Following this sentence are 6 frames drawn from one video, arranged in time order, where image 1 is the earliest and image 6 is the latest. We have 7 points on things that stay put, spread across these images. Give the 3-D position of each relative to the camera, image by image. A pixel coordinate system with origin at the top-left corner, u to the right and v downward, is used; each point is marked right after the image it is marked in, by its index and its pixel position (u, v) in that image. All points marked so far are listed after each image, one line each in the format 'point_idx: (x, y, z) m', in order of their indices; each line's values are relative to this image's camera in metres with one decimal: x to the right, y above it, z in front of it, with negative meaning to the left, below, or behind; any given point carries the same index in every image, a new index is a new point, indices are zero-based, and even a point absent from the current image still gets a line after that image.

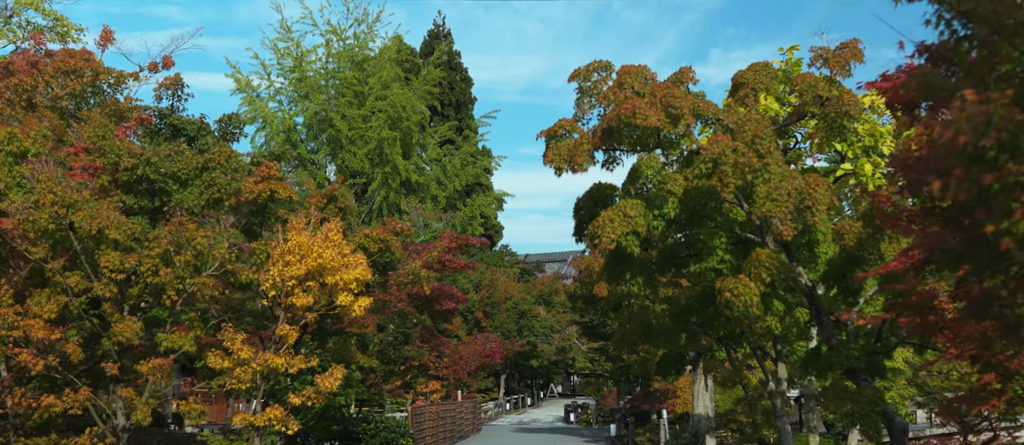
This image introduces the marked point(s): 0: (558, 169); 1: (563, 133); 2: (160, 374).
0: (+0.6, +0.7, +12.7) m
1: (+0.7, +1.3, +13.0) m
2: (-5.3, -2.3, +13.9) m
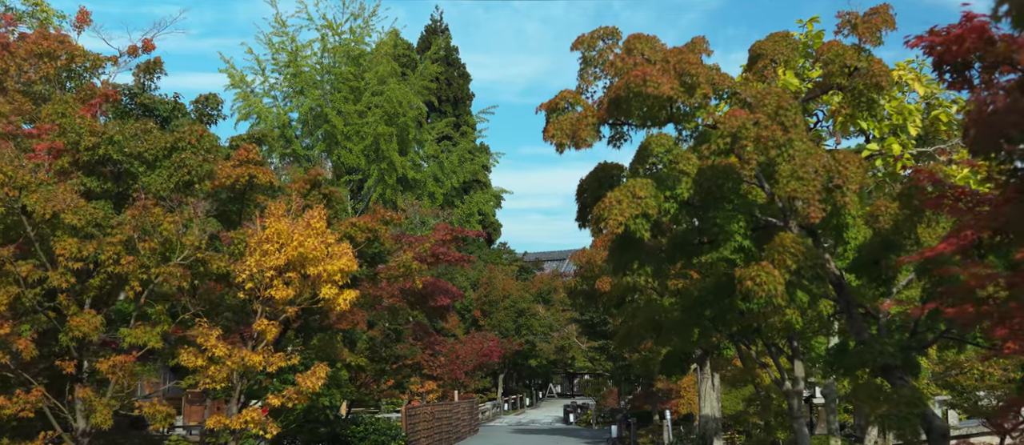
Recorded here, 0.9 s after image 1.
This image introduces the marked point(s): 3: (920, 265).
0: (+0.6, +1.0, +11.4) m
1: (+0.7, +1.5, +11.8) m
2: (-5.4, -2.1, +12.7) m
3: (+4.7, -0.5, +10.7) m
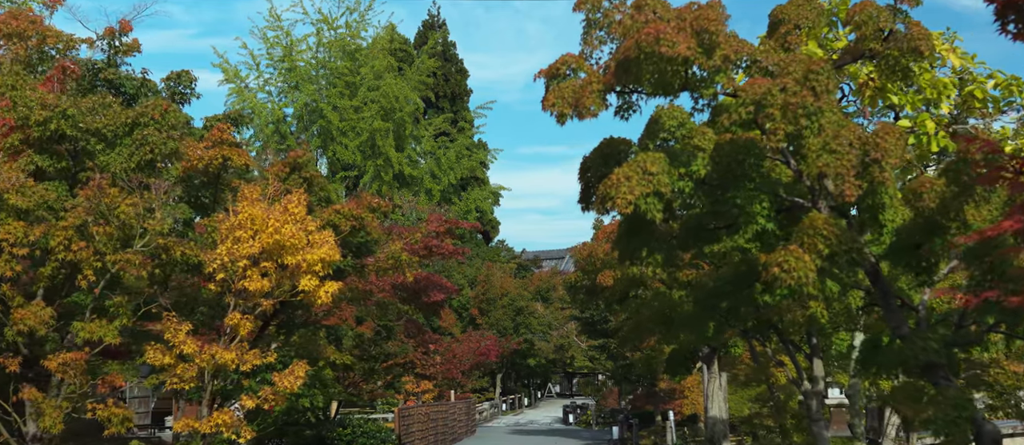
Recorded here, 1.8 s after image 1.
0: (+0.5, +1.2, +10.2) m
1: (+0.6, +1.7, +10.5) m
2: (-5.4, -1.8, +11.4) m
3: (+4.7, -0.3, +9.4) m
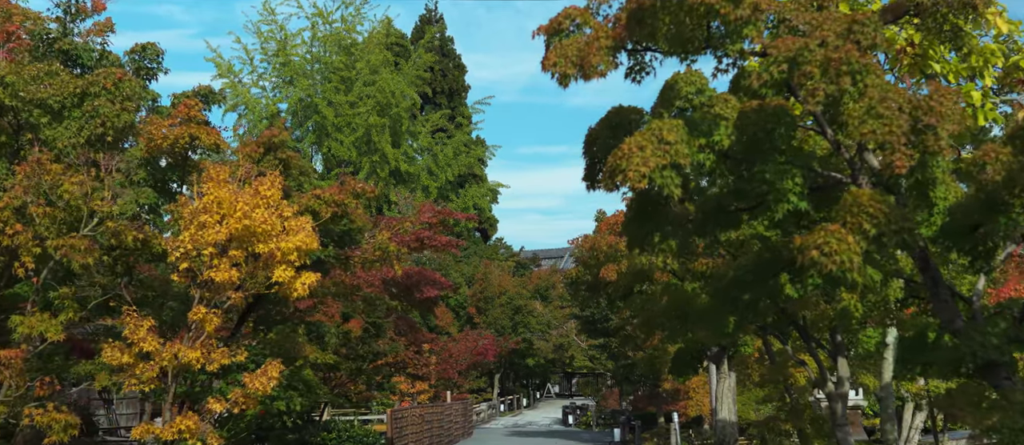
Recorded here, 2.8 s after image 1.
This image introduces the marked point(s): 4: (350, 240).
0: (+0.5, +1.4, +8.8) m
1: (+0.6, +1.9, +9.1) m
2: (-5.5, -1.6, +10.0) m
3: (+4.6, -0.1, +8.1) m
4: (-2.8, -0.3, +16.1) m
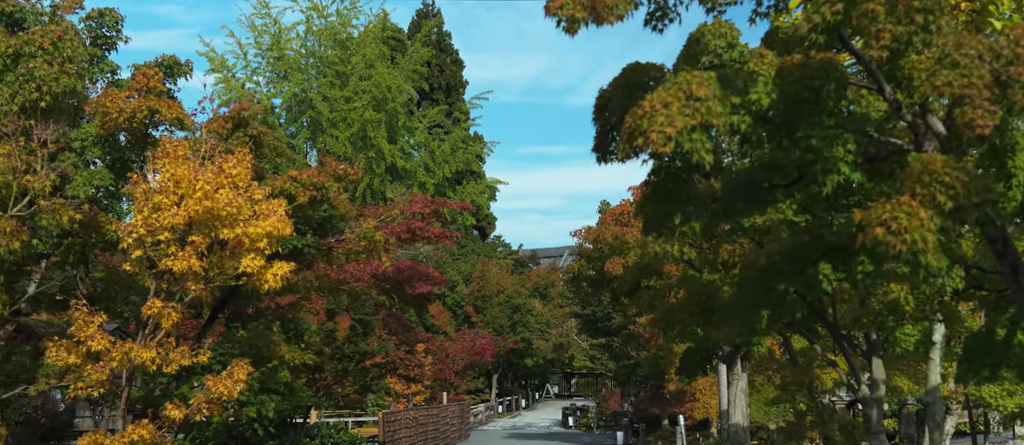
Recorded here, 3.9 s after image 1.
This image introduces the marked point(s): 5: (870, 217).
0: (+0.5, +1.6, +7.3) m
1: (+0.6, +2.1, +7.7) m
2: (-5.5, -1.4, +8.5) m
3: (+4.6, +0.2, +6.6) m
4: (-2.9, -0.1, +14.6) m
5: (+2.6, 0.0, +6.8) m
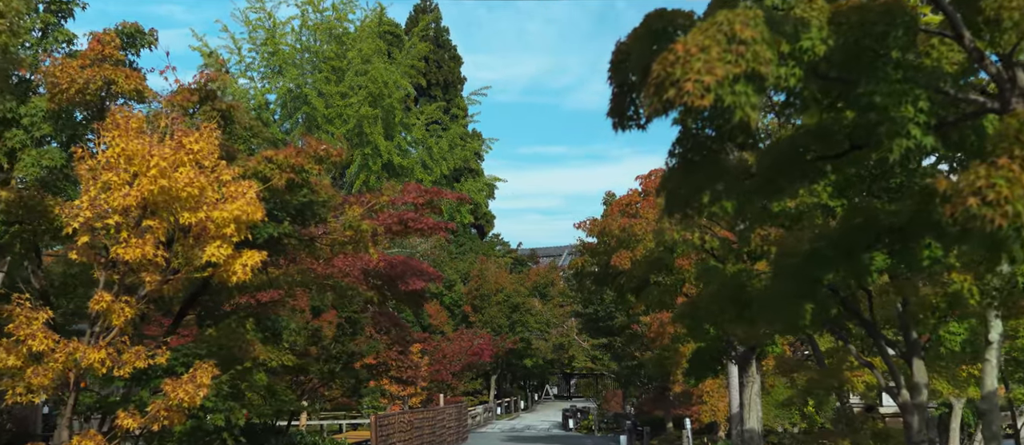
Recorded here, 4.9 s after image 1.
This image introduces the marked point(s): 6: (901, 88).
0: (+0.5, +1.8, +6.0) m
1: (+0.6, +2.3, +6.4) m
2: (-5.5, -1.2, +7.2) m
3: (+4.6, +0.3, +5.3) m
4: (-2.9, +0.1, +13.3) m
5: (+2.7, +0.2, +5.5) m
6: (+2.7, +0.9, +6.4) m
